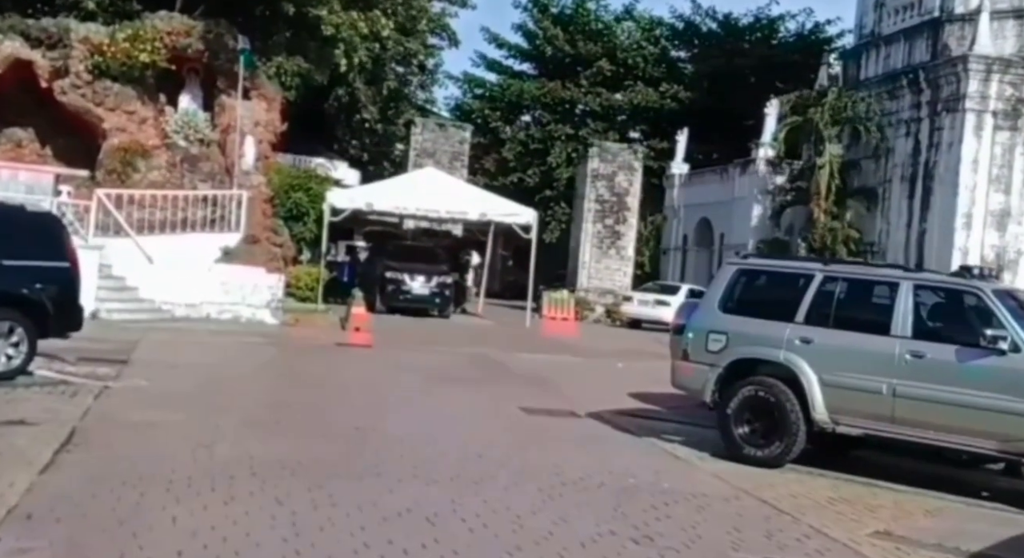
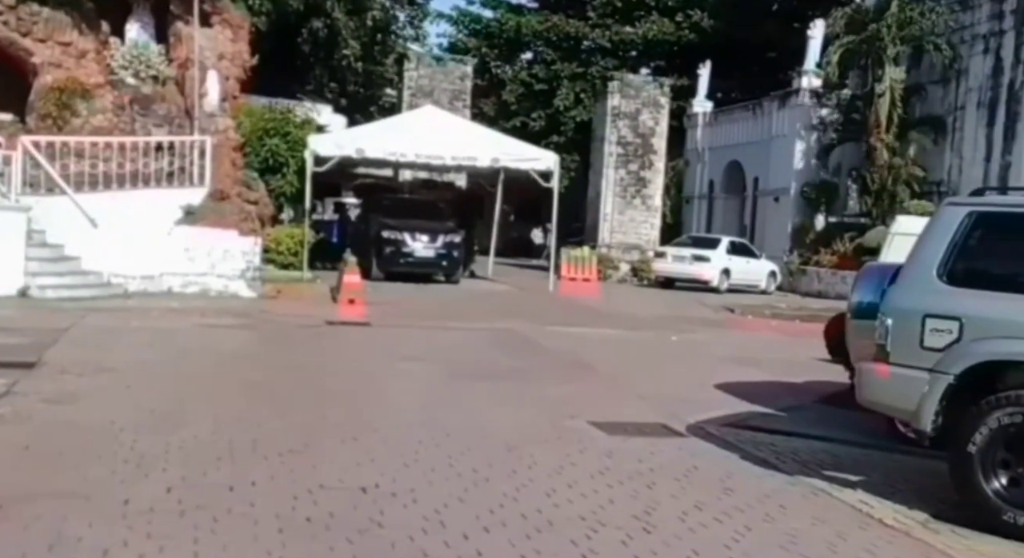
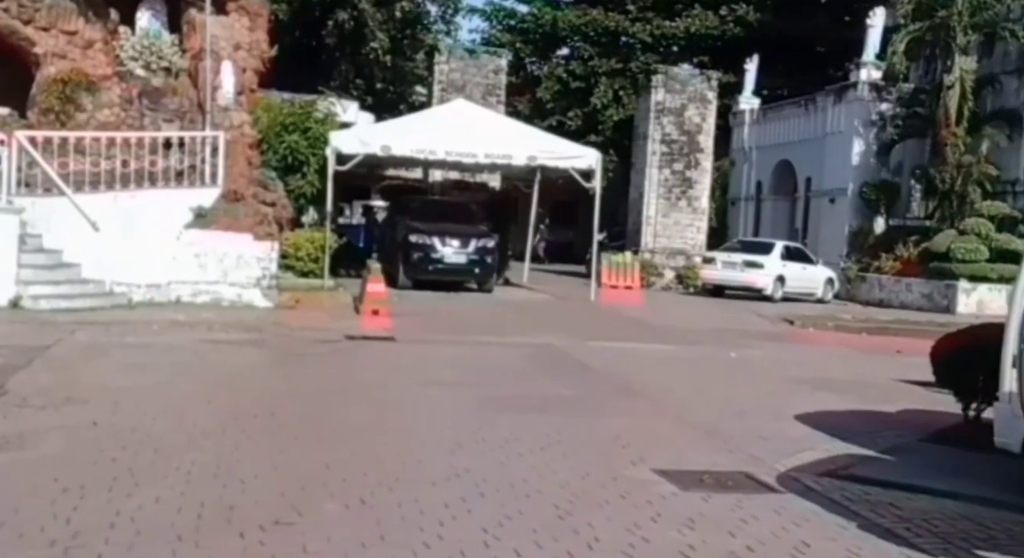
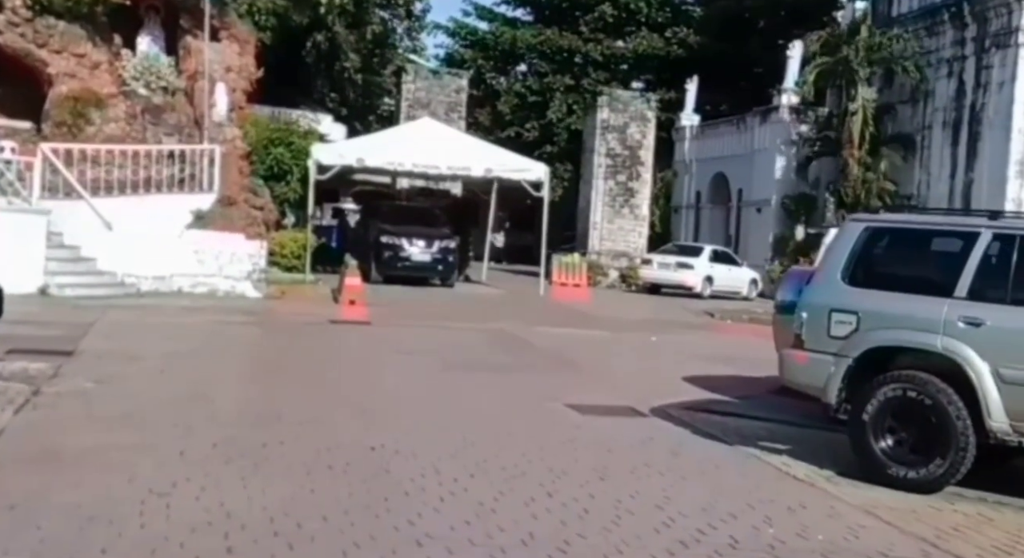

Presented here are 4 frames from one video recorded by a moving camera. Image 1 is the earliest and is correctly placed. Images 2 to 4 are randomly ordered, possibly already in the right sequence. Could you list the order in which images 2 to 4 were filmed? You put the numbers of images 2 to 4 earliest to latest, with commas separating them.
4, 2, 3
